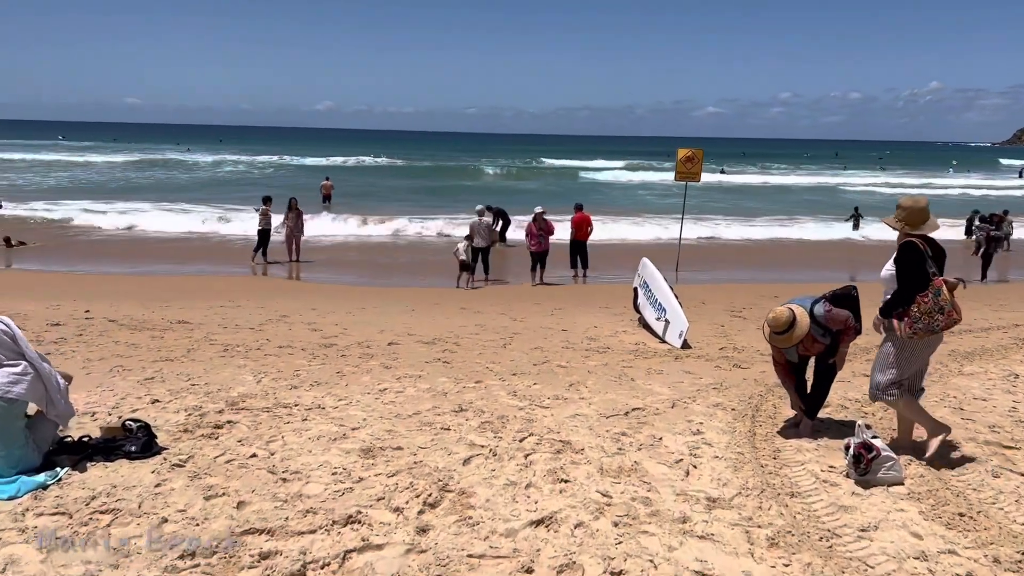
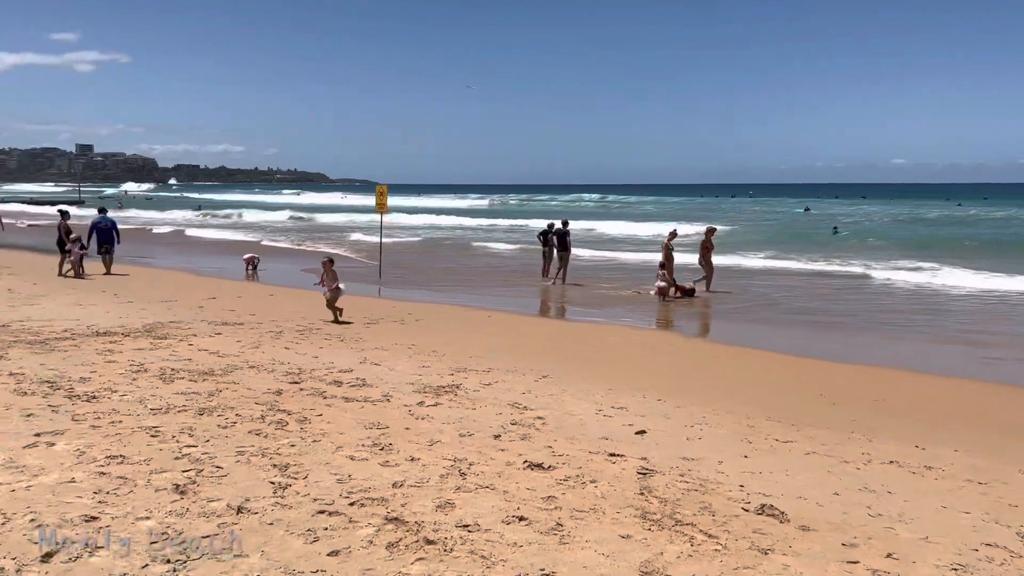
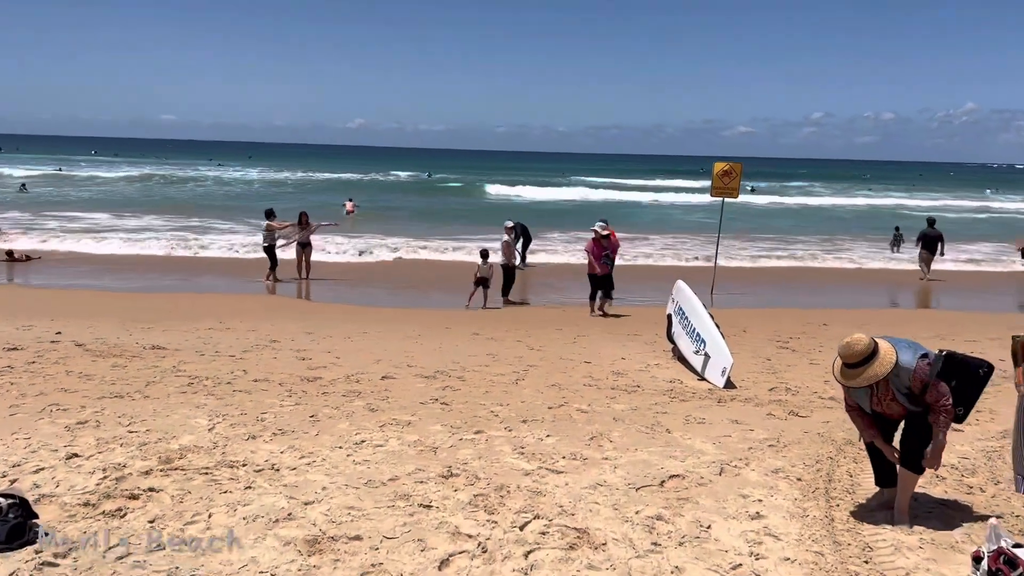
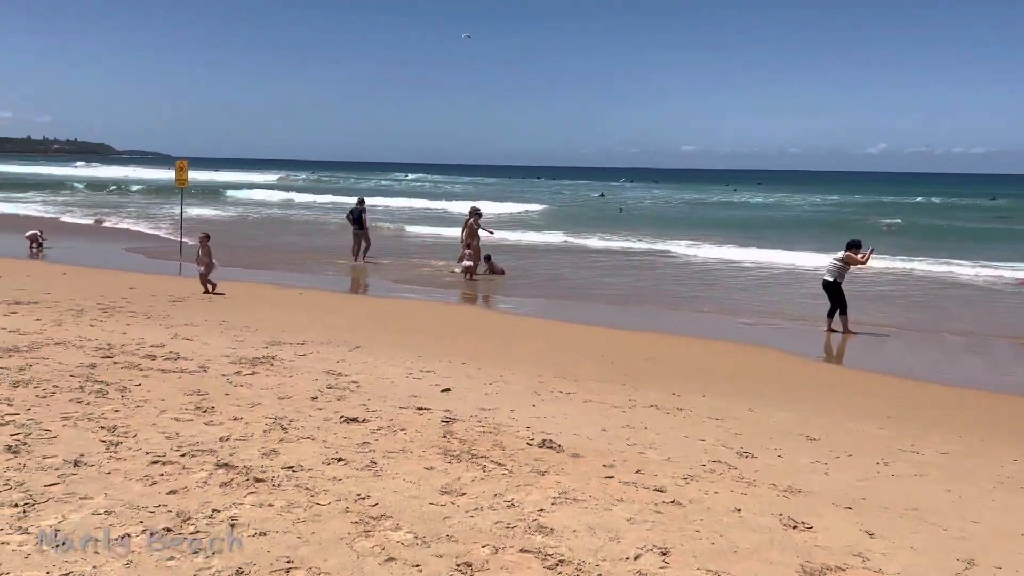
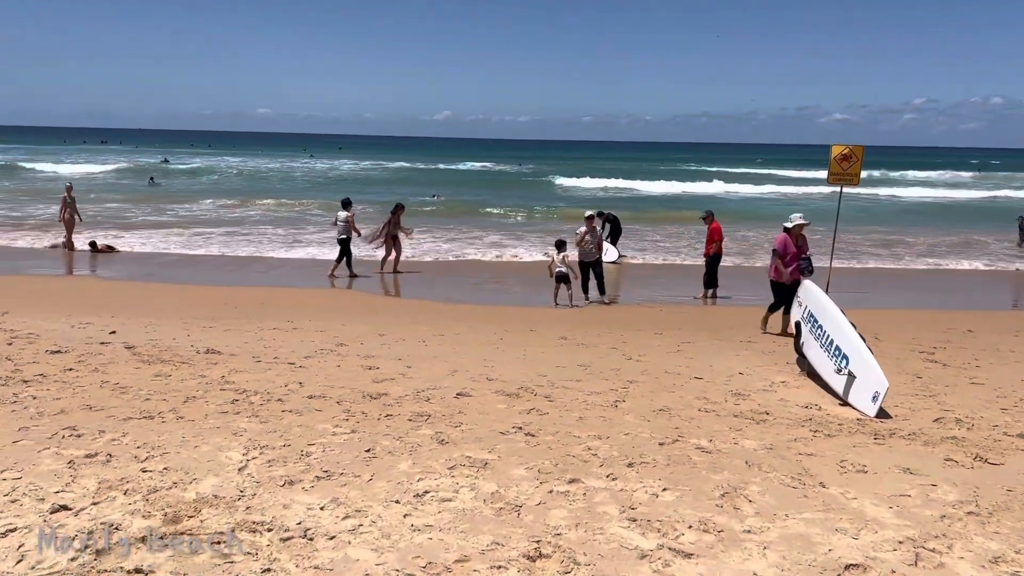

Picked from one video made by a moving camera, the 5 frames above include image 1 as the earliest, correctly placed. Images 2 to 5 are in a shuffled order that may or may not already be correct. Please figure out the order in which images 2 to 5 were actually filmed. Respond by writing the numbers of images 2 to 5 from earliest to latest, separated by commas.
3, 5, 4, 2
